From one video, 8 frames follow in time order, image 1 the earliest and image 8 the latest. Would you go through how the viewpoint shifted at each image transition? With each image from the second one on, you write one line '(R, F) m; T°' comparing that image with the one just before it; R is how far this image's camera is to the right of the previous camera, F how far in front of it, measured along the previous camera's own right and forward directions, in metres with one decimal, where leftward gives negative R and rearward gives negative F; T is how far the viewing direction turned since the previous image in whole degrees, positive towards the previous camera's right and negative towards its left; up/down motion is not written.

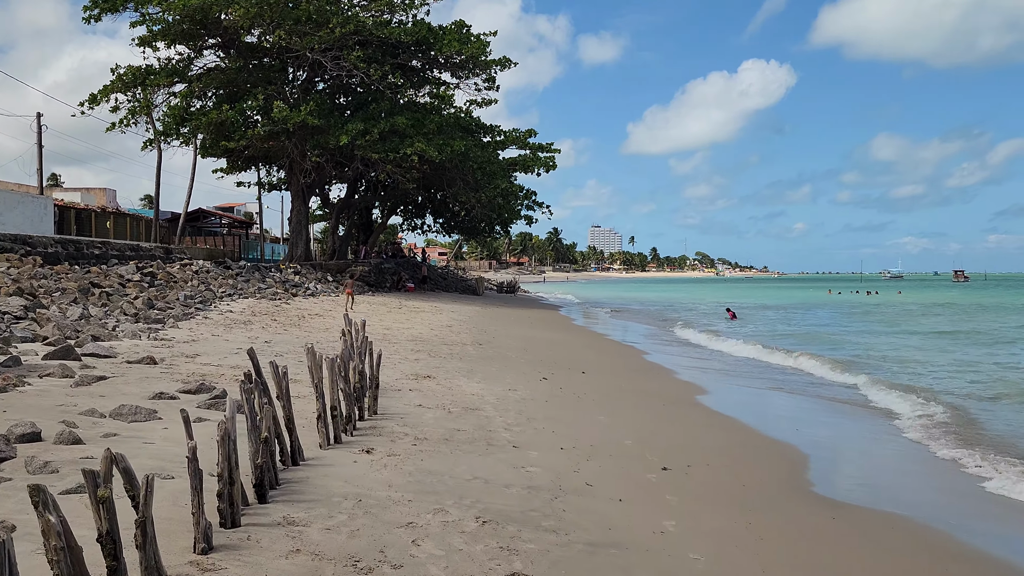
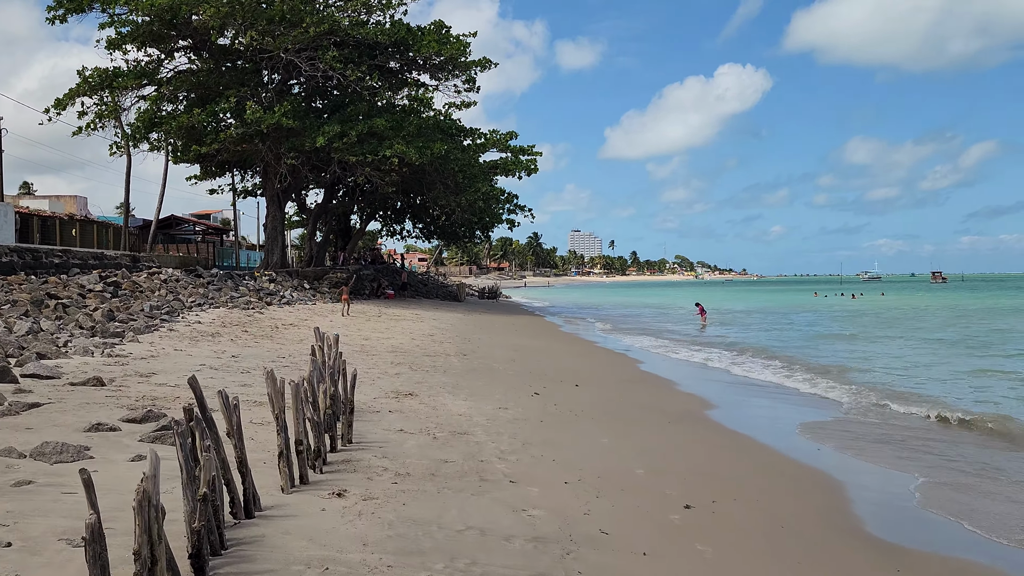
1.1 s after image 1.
(-0.1, +0.9) m; +1°
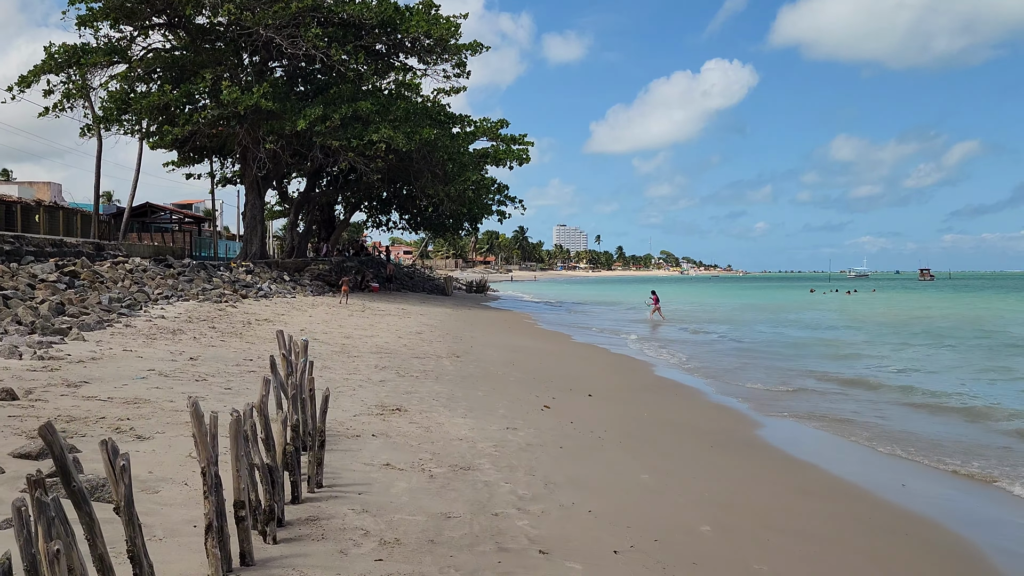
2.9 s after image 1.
(-0.2, +1.5) m; +1°
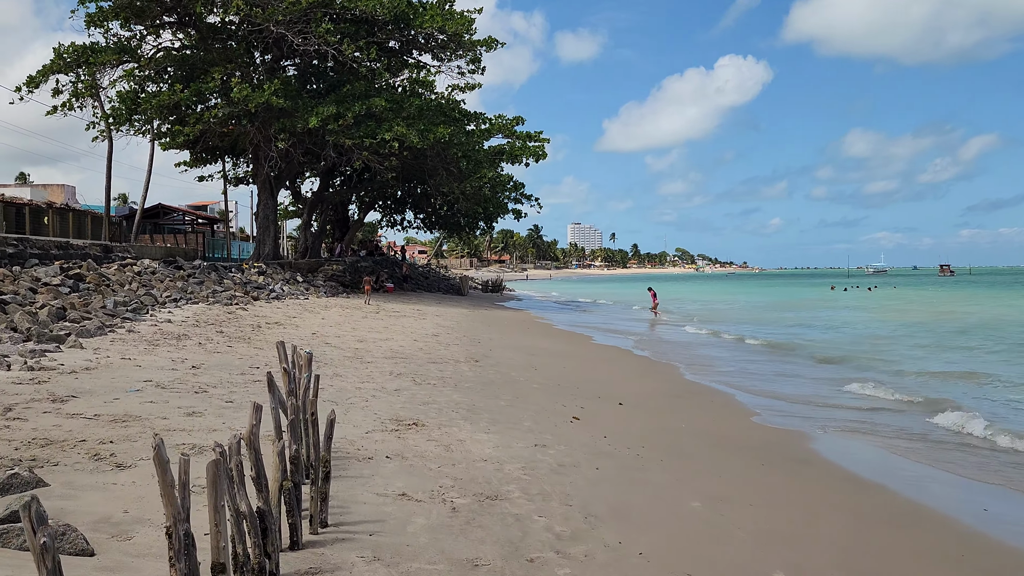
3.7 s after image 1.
(-0.1, +0.7) m; -1°
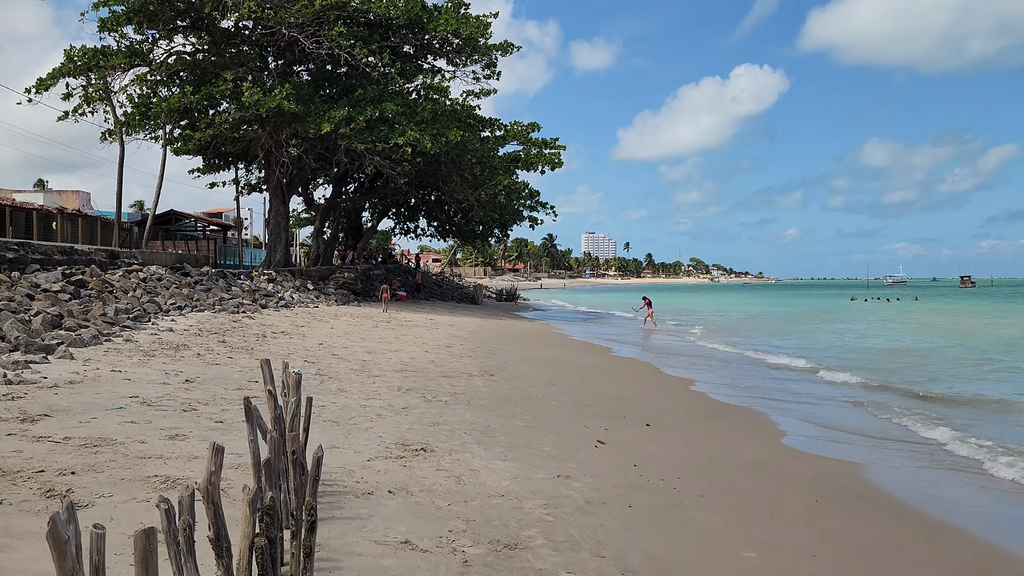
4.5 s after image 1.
(0.0, +0.7) m; -1°
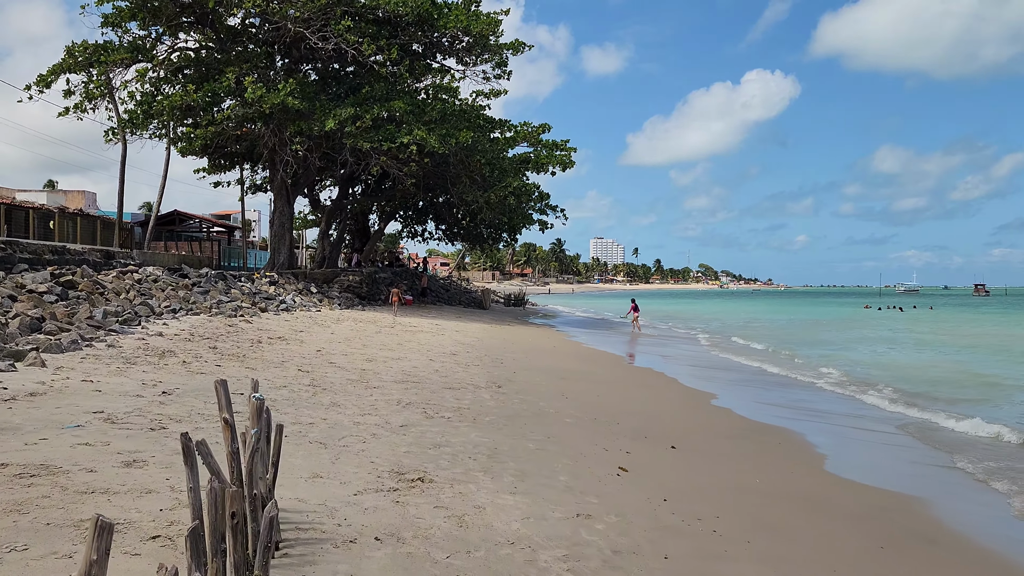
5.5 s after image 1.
(0.0, +0.8) m; -1°
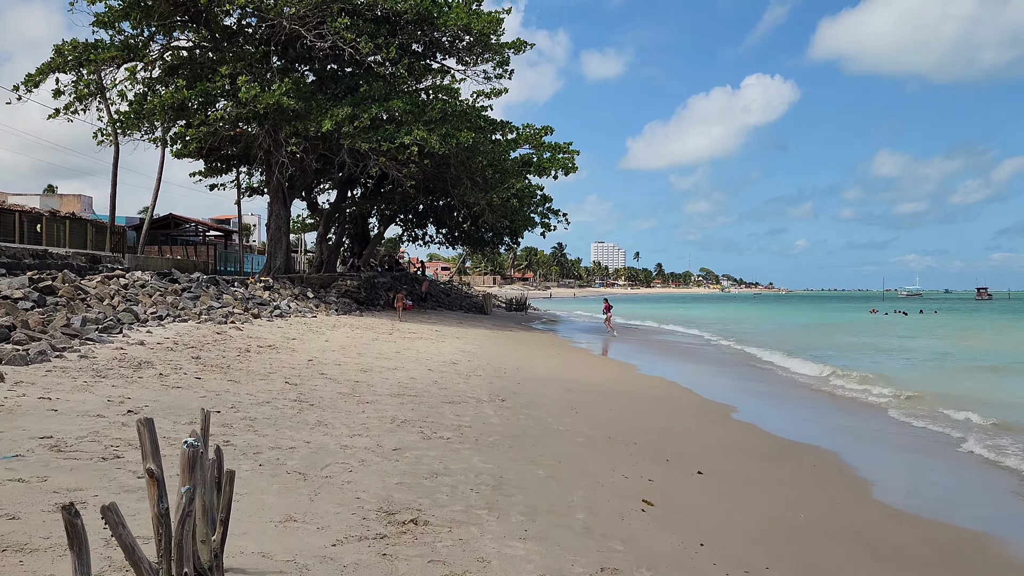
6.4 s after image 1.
(0.0, +0.8) m; 0°
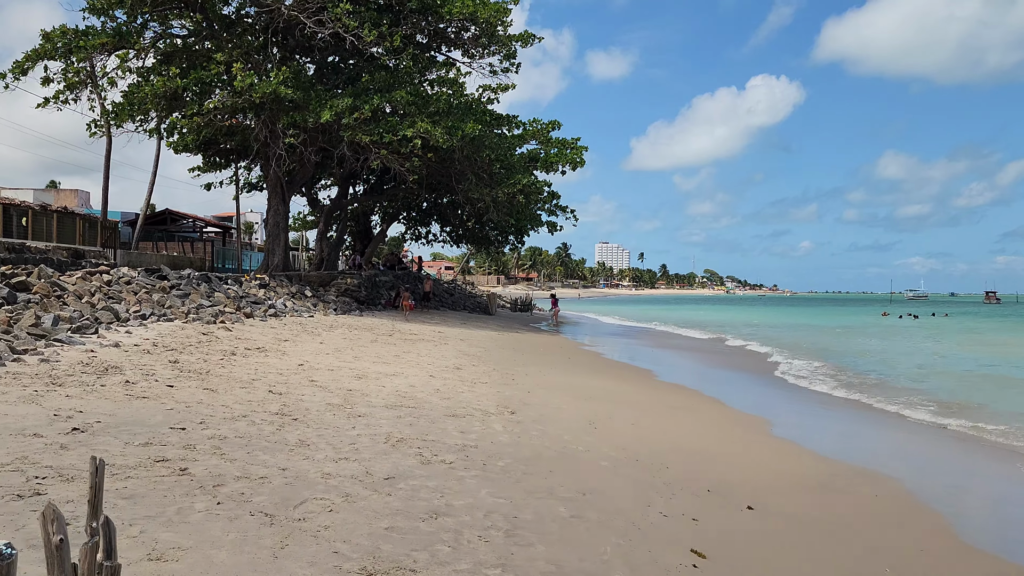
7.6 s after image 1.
(-0.1, +1.1) m; 0°
